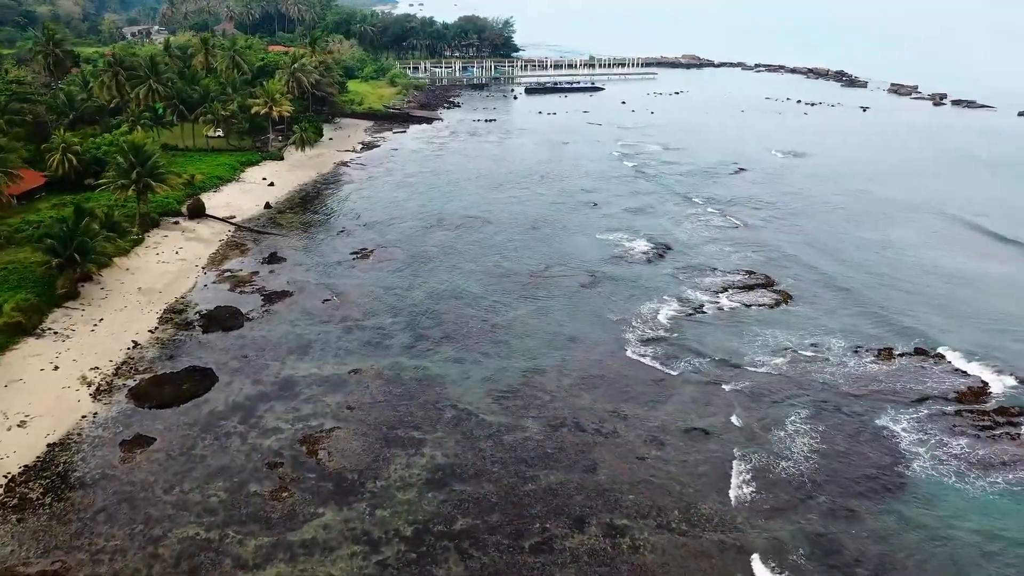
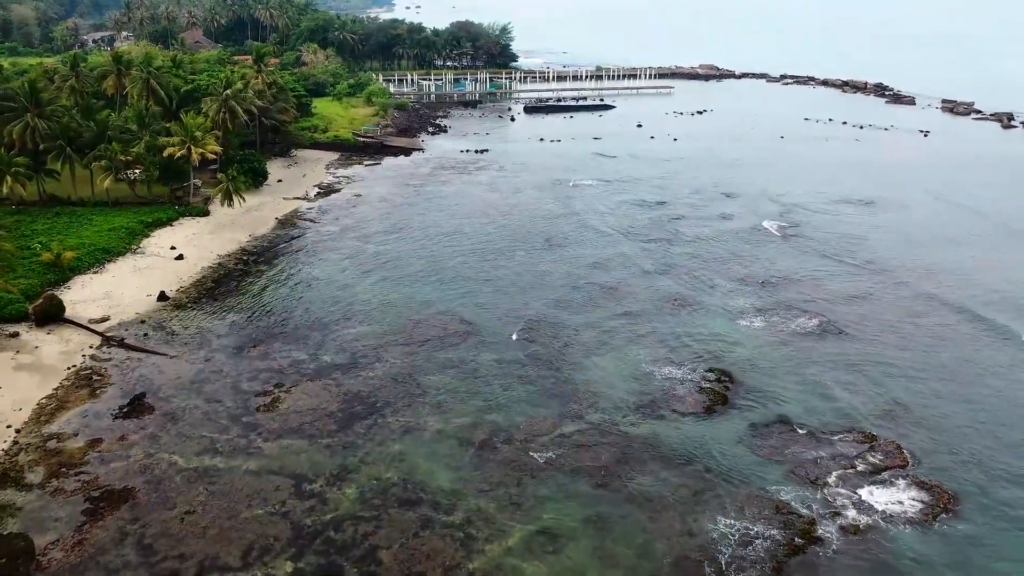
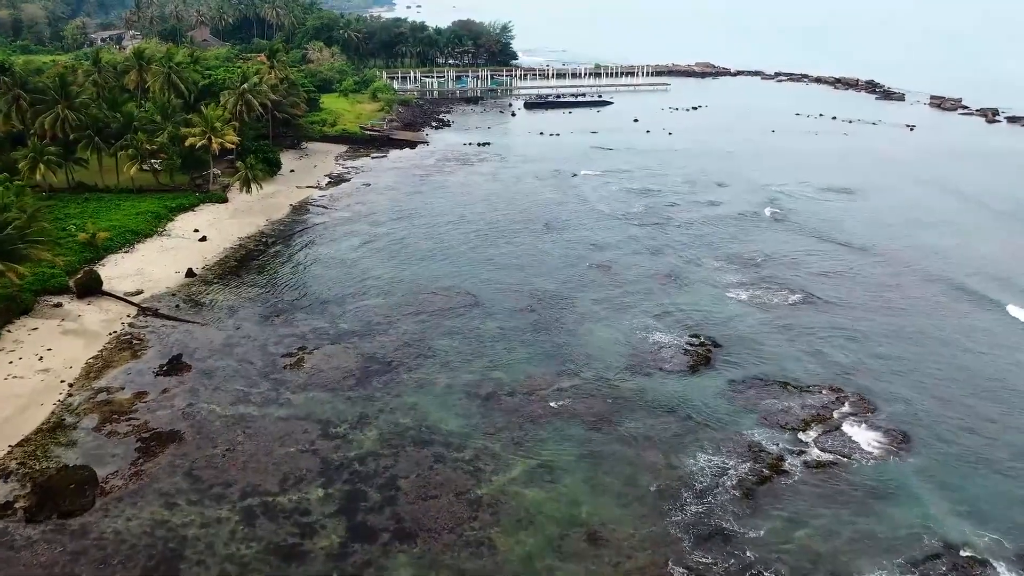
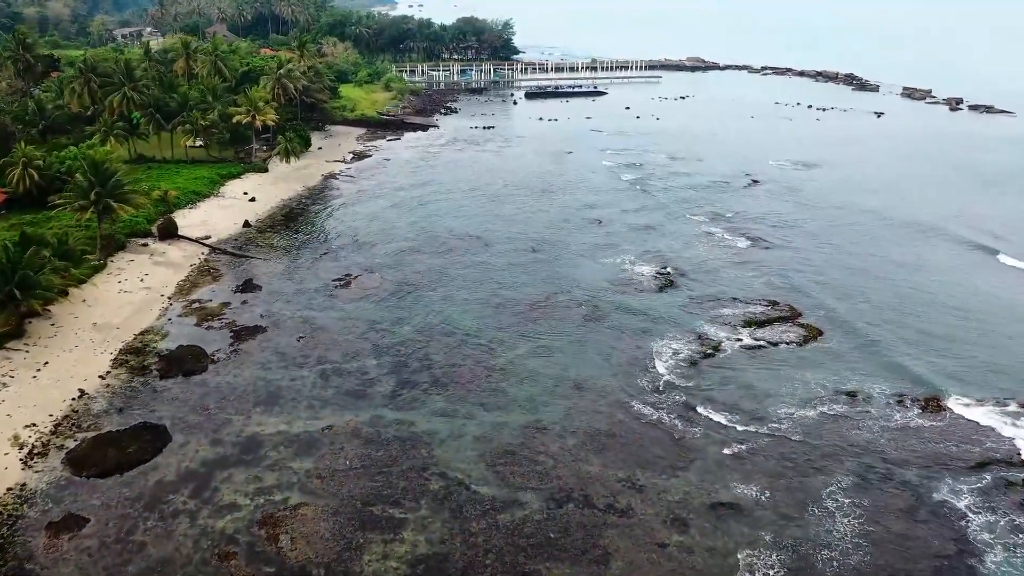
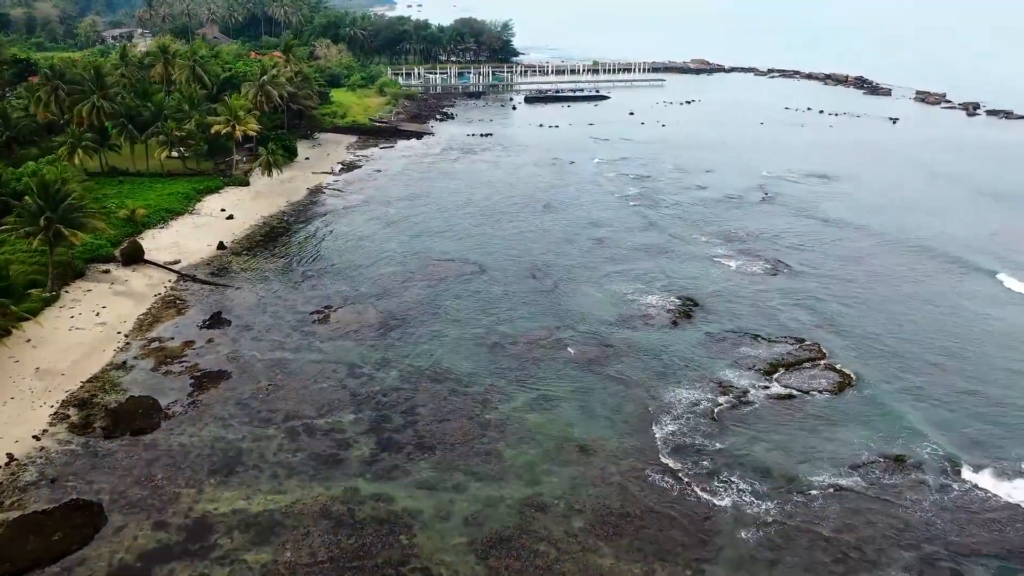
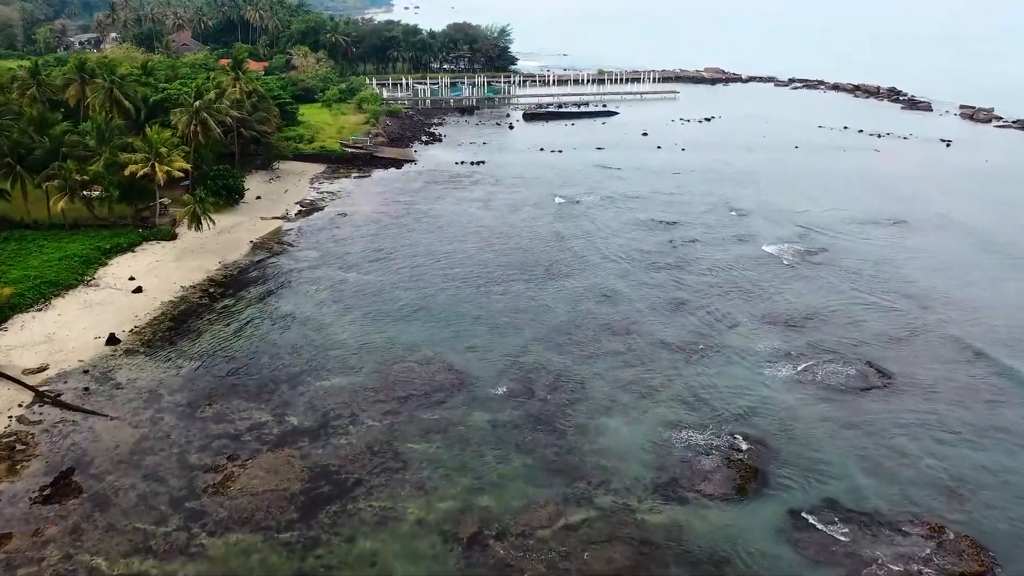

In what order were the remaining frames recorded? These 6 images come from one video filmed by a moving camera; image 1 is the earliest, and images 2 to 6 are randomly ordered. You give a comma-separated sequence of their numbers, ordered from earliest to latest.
4, 5, 3, 2, 6
